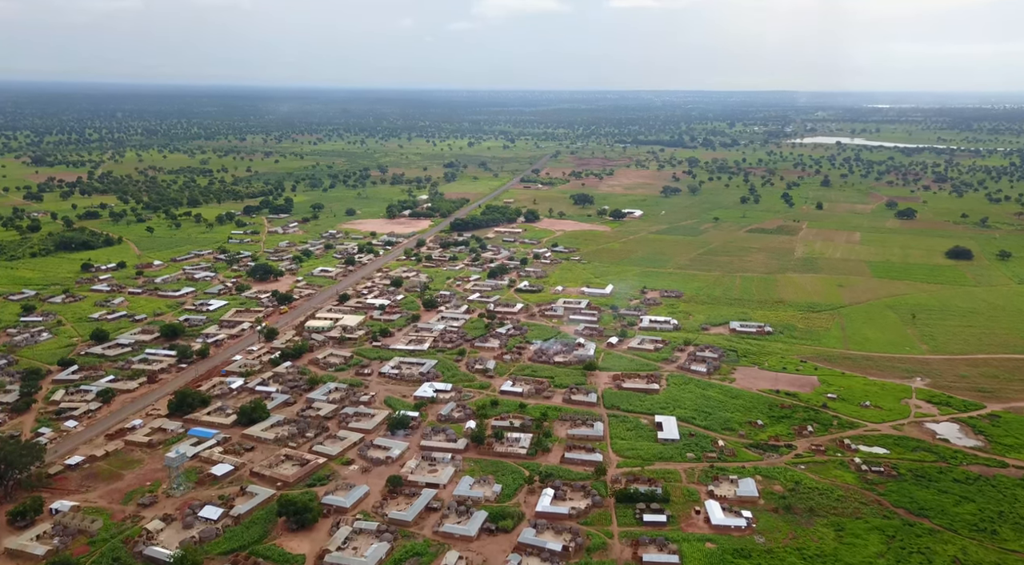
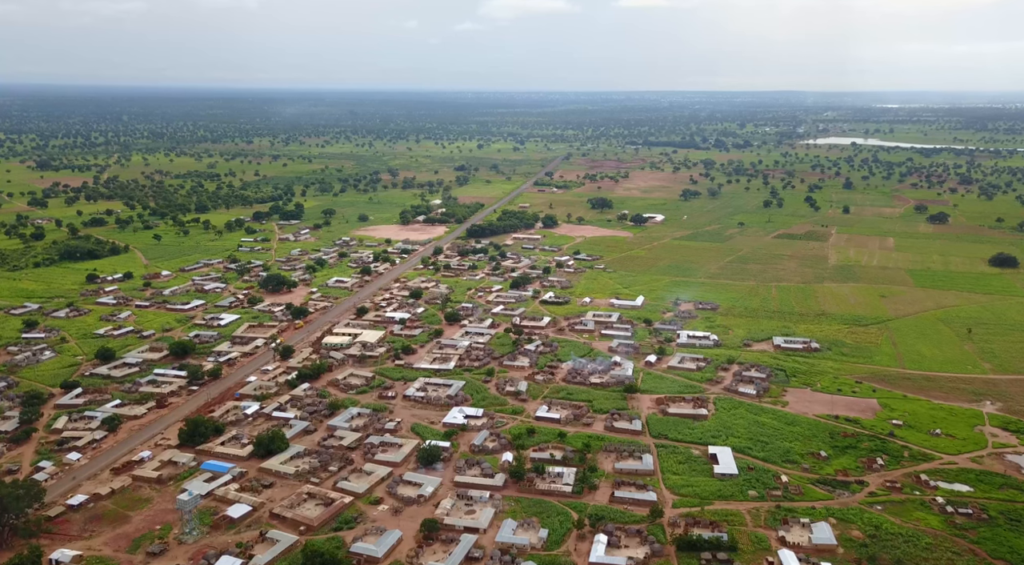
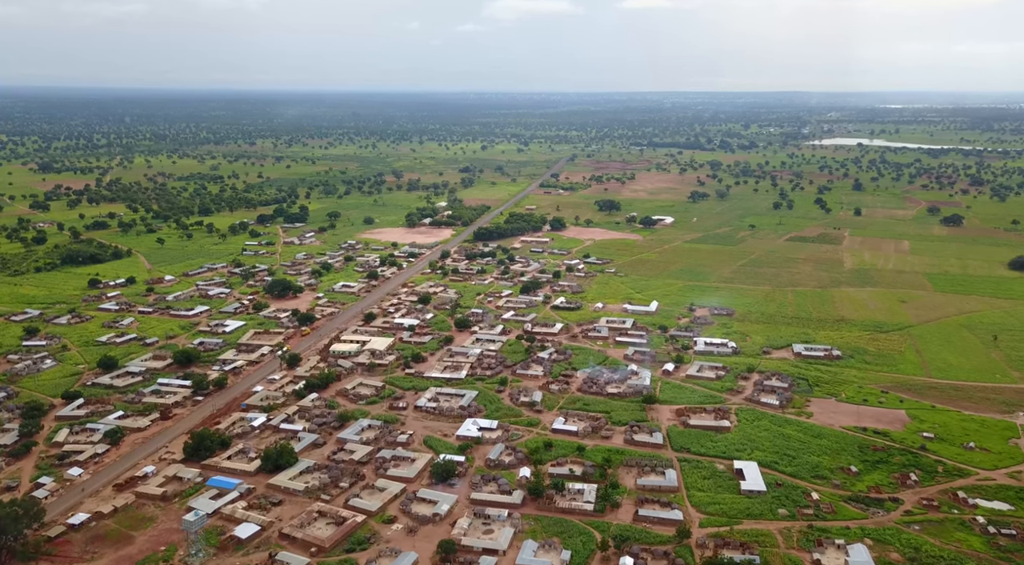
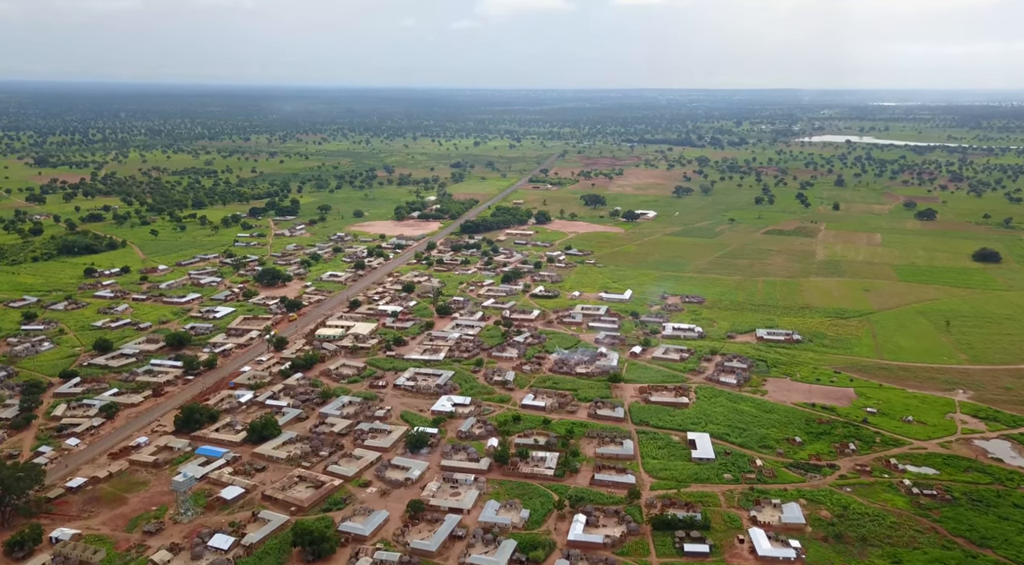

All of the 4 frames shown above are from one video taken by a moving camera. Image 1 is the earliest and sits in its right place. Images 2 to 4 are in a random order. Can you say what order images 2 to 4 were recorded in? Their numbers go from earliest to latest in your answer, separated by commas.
4, 2, 3
